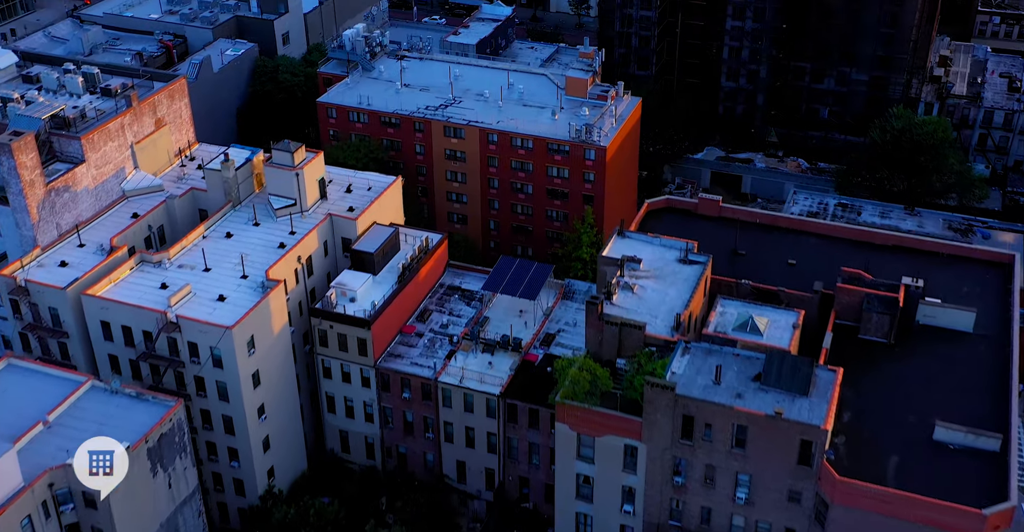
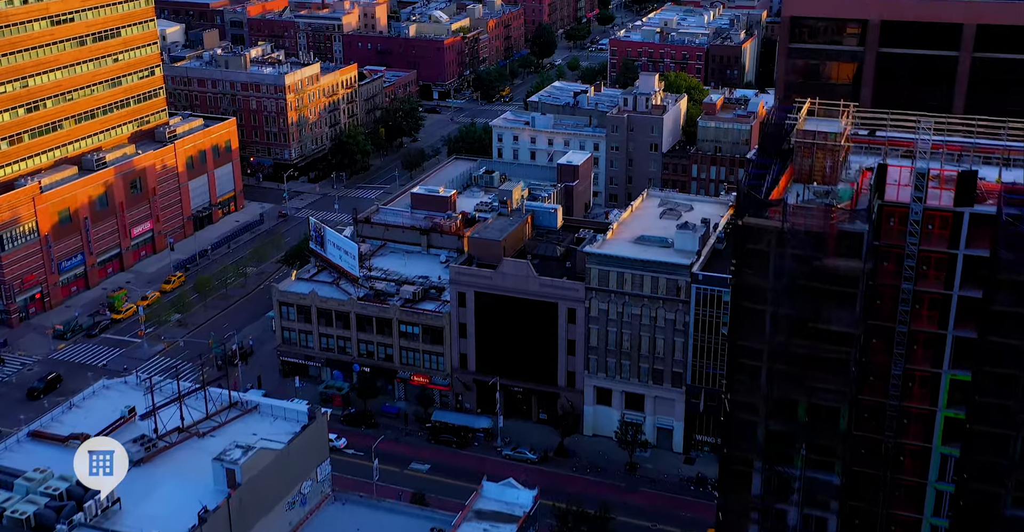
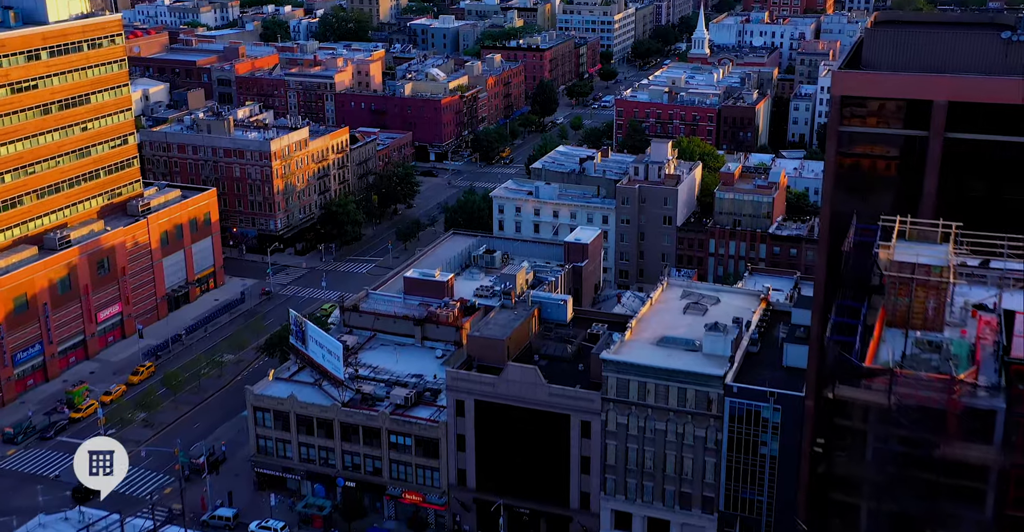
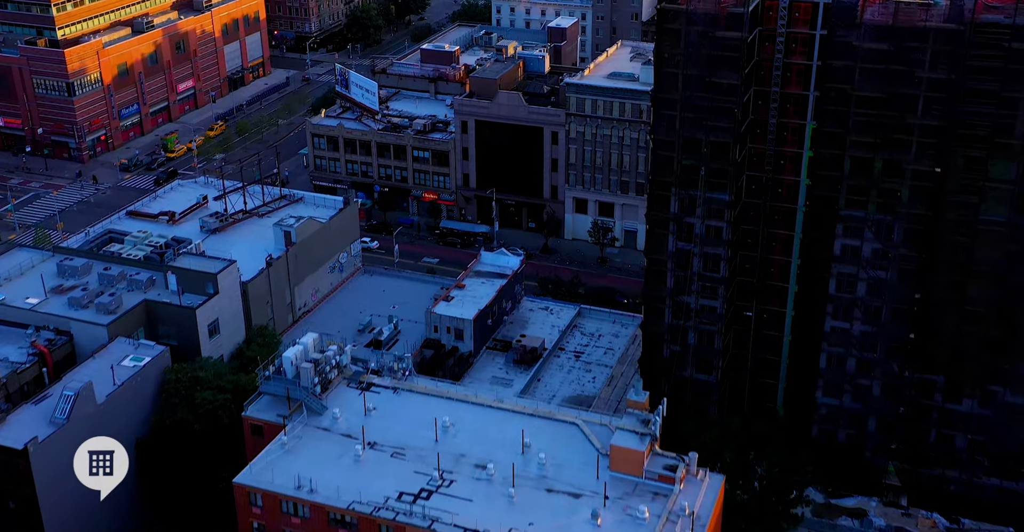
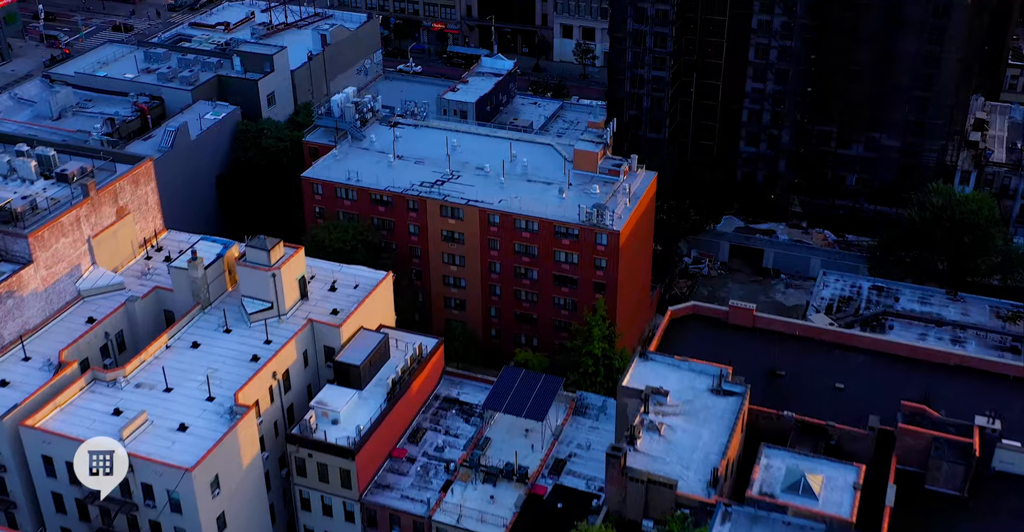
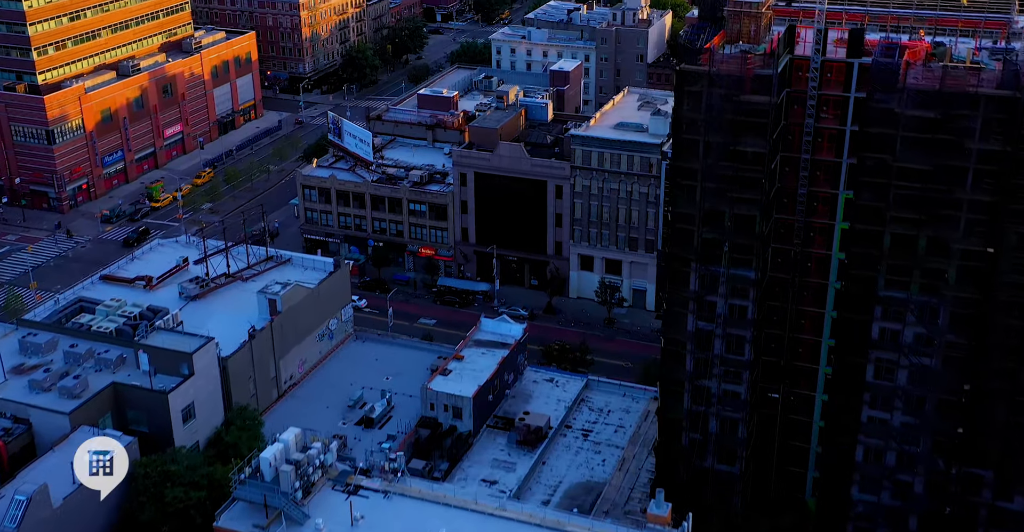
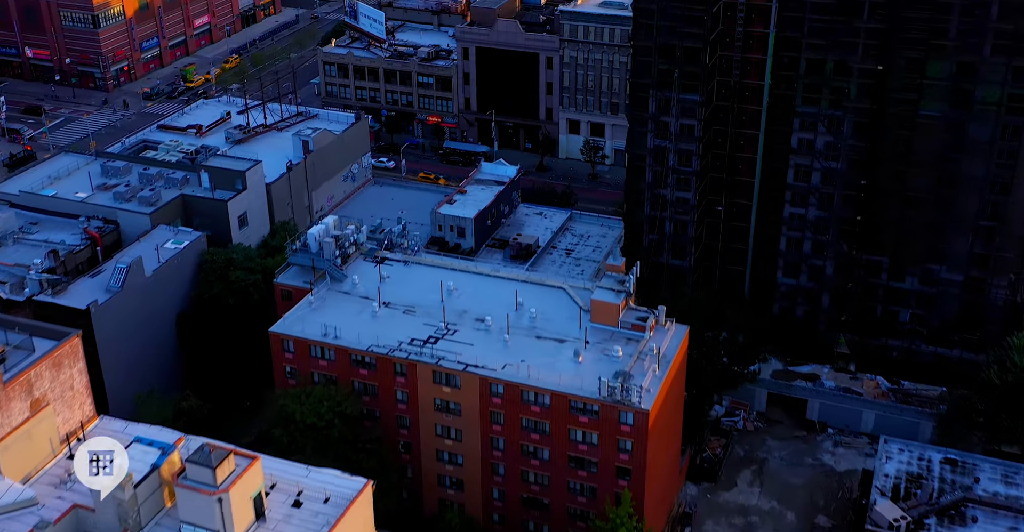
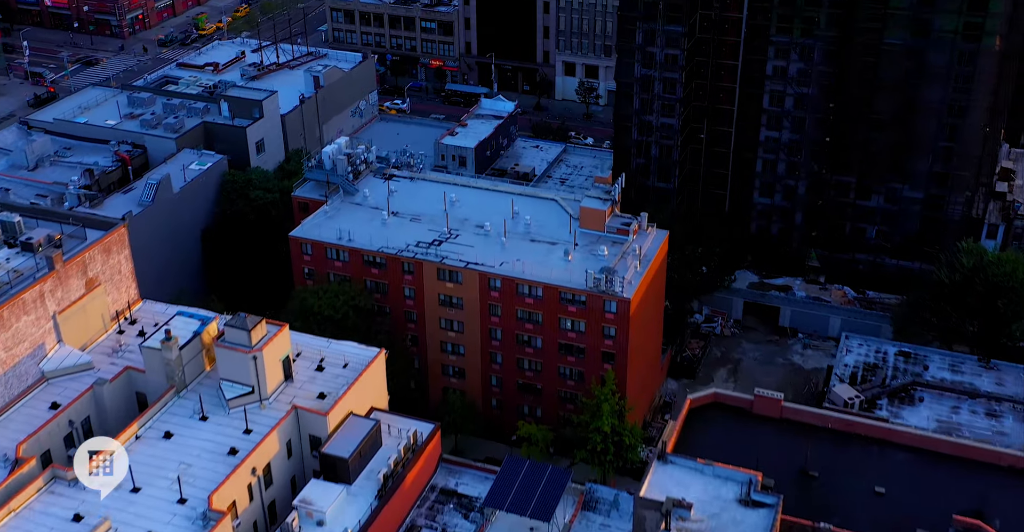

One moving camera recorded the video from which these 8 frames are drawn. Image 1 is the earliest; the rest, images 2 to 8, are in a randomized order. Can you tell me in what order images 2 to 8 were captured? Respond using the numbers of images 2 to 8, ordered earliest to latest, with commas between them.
5, 8, 7, 4, 6, 2, 3
